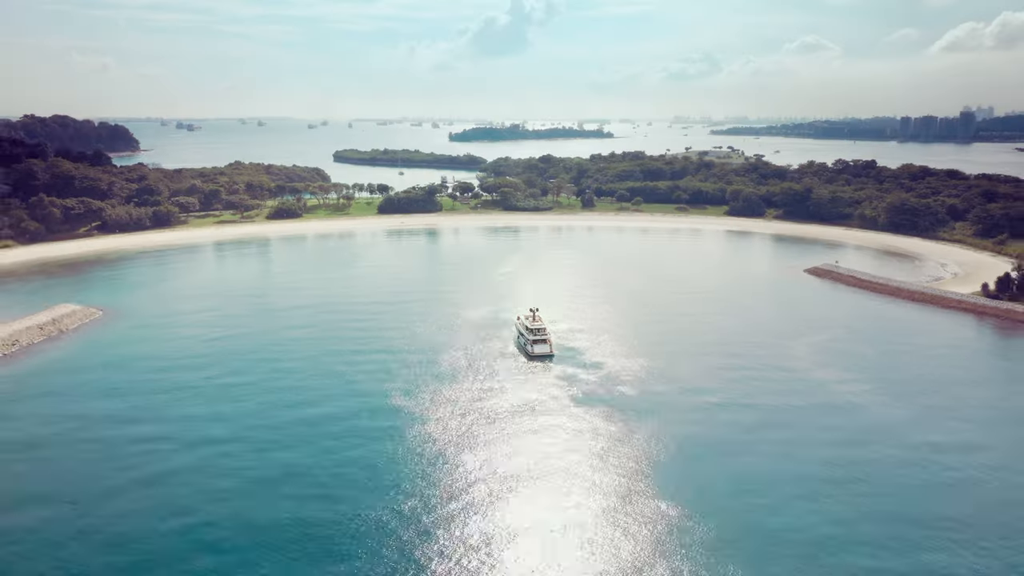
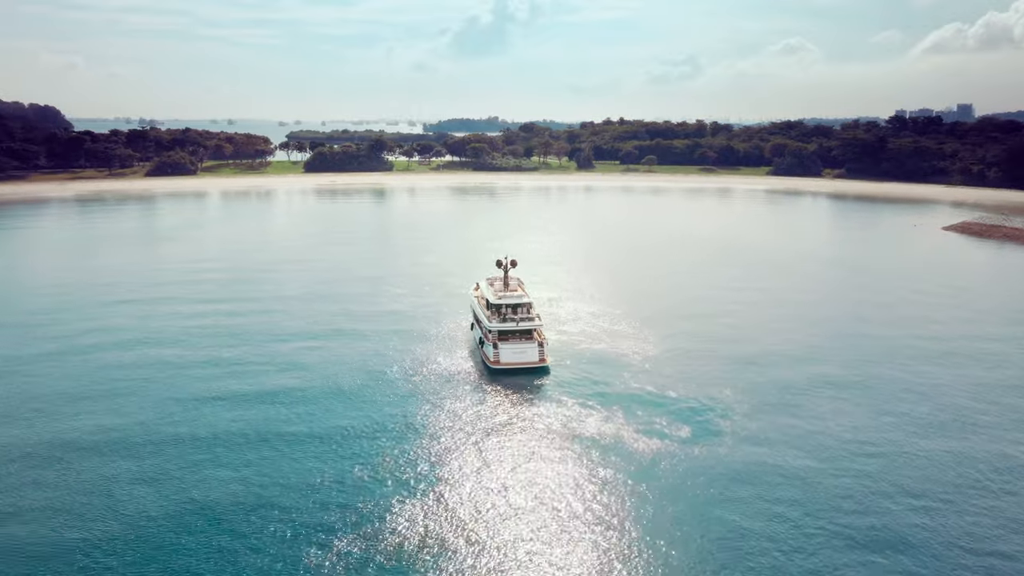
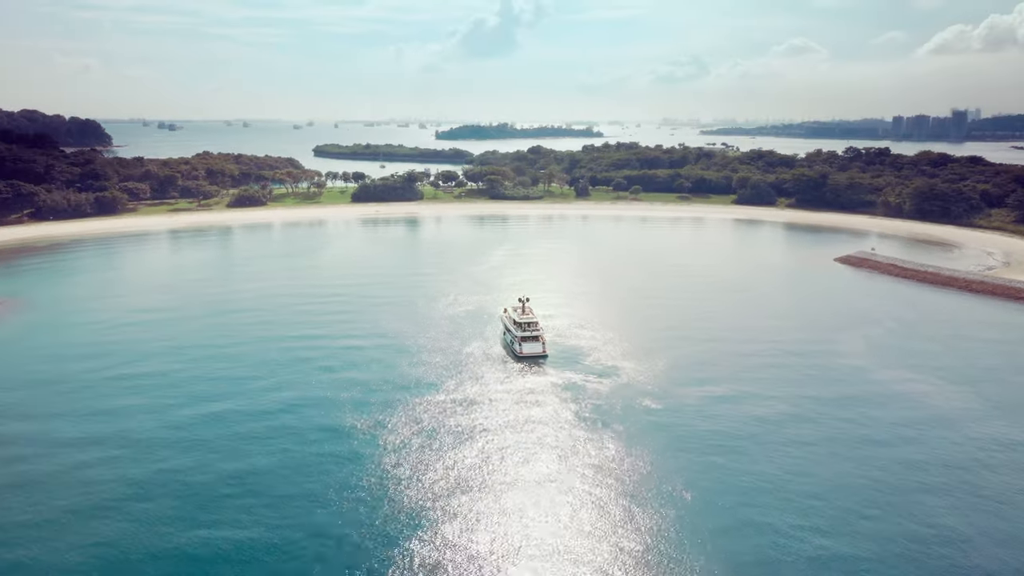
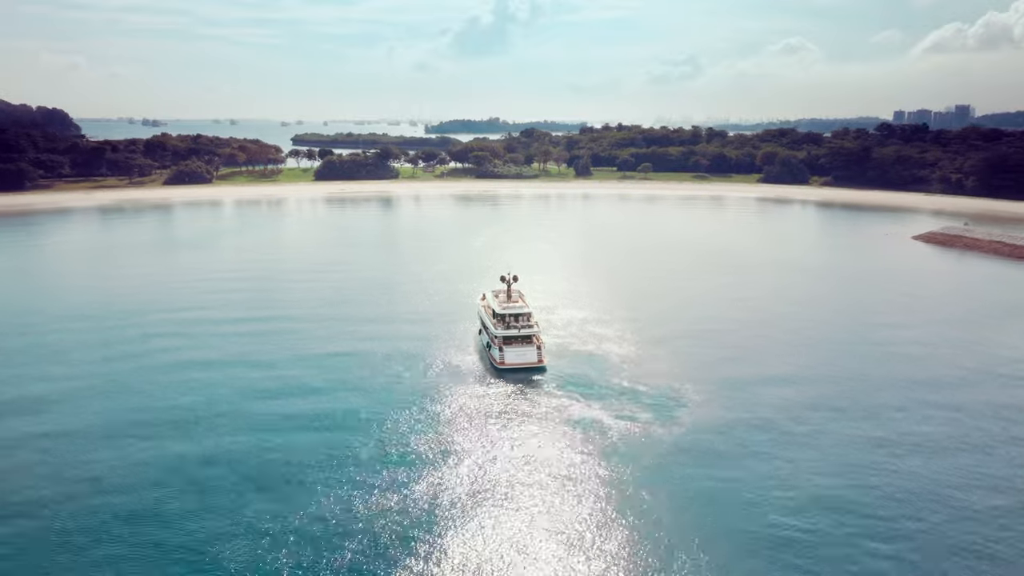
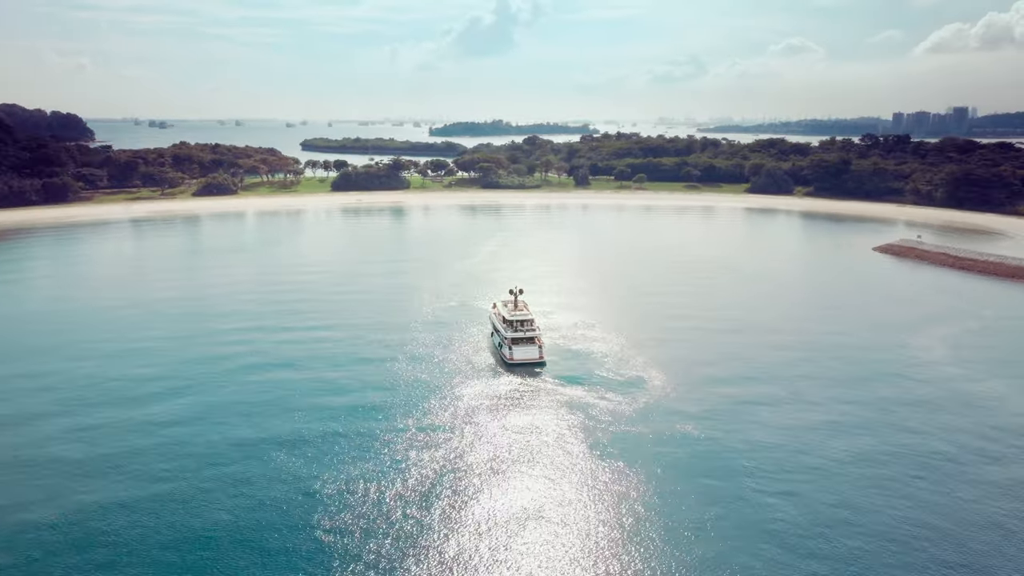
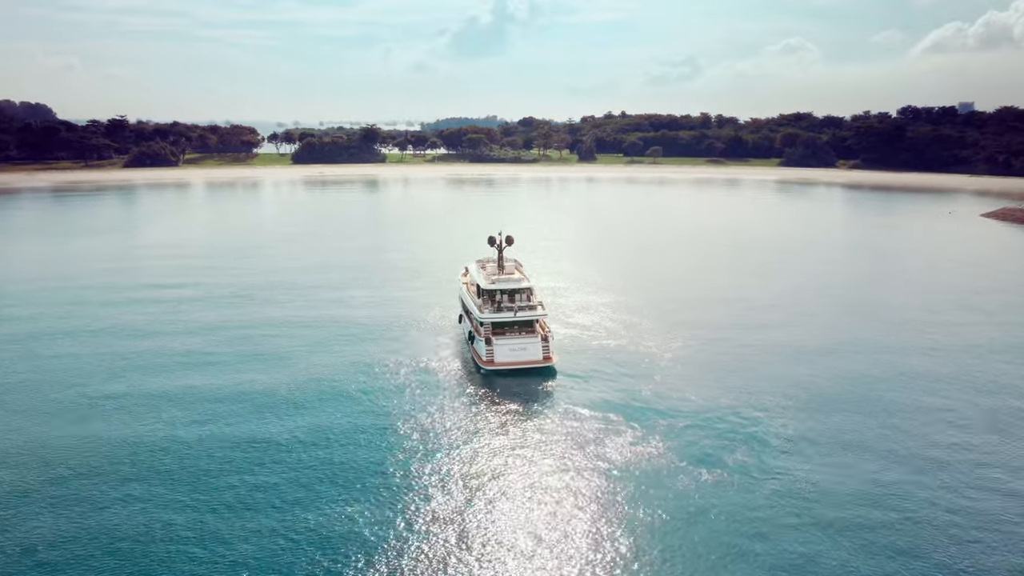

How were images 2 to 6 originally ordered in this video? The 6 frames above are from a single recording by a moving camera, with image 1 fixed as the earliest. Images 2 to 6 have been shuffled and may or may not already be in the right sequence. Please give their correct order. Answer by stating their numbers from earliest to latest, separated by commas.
3, 5, 4, 2, 6
